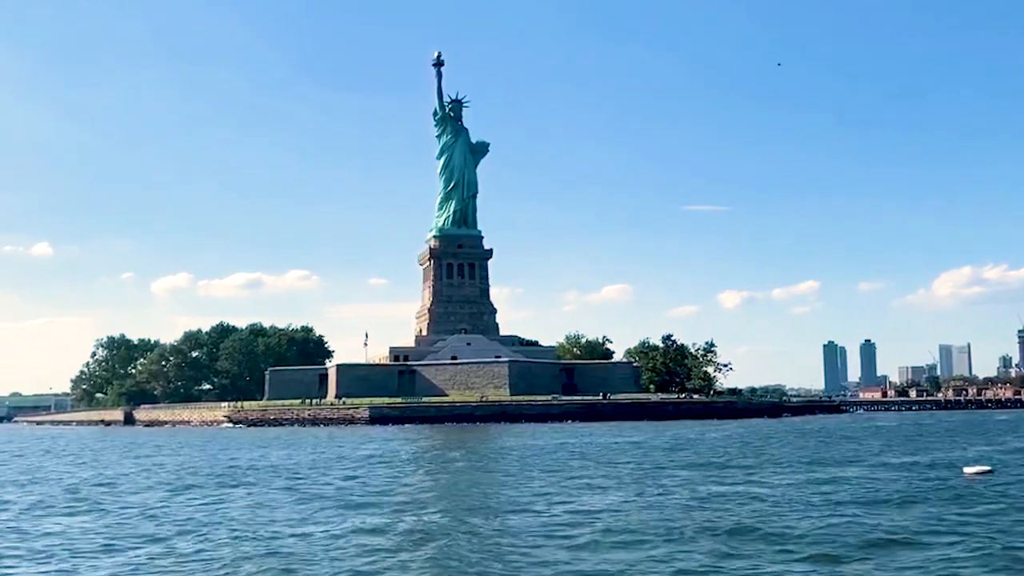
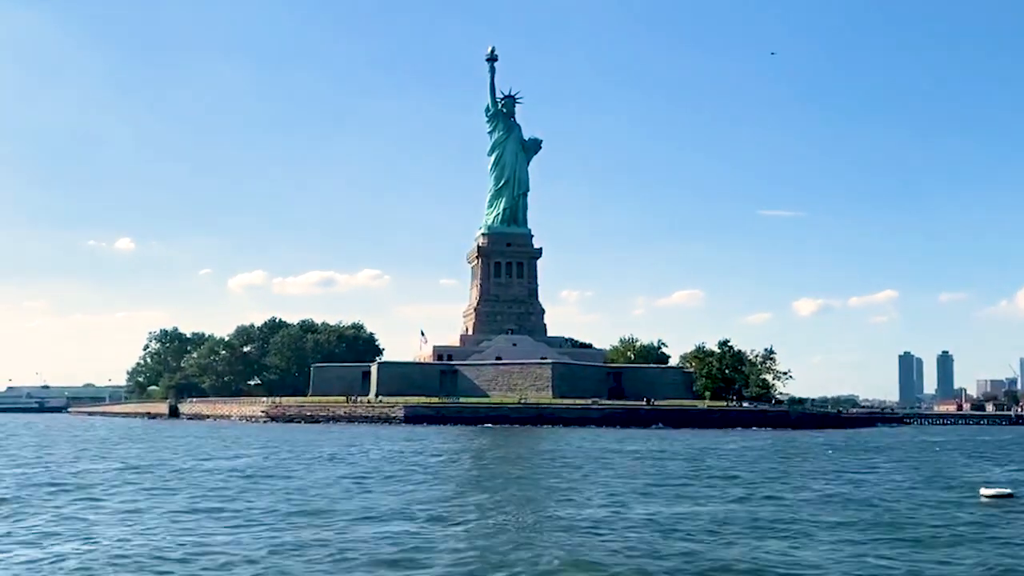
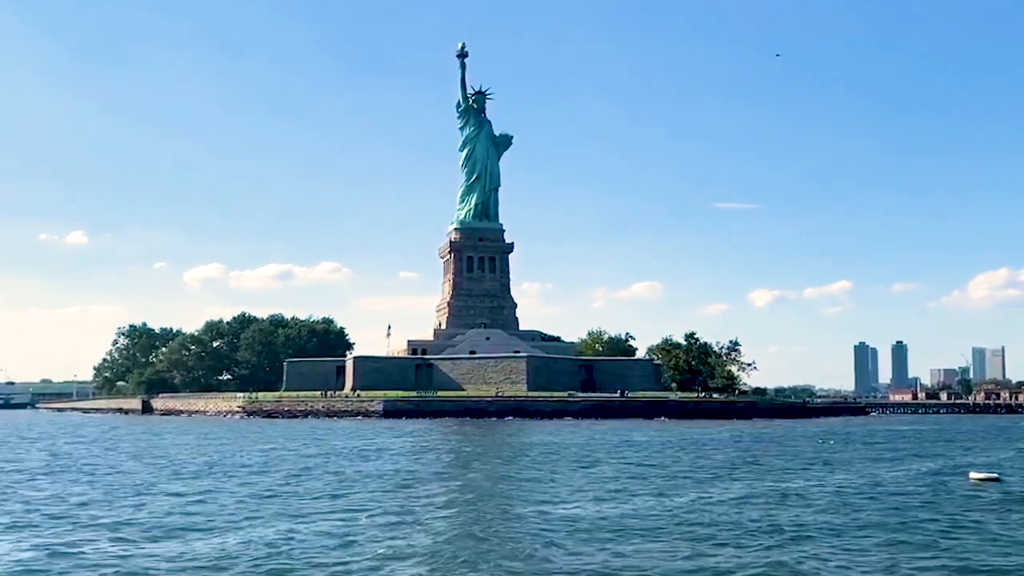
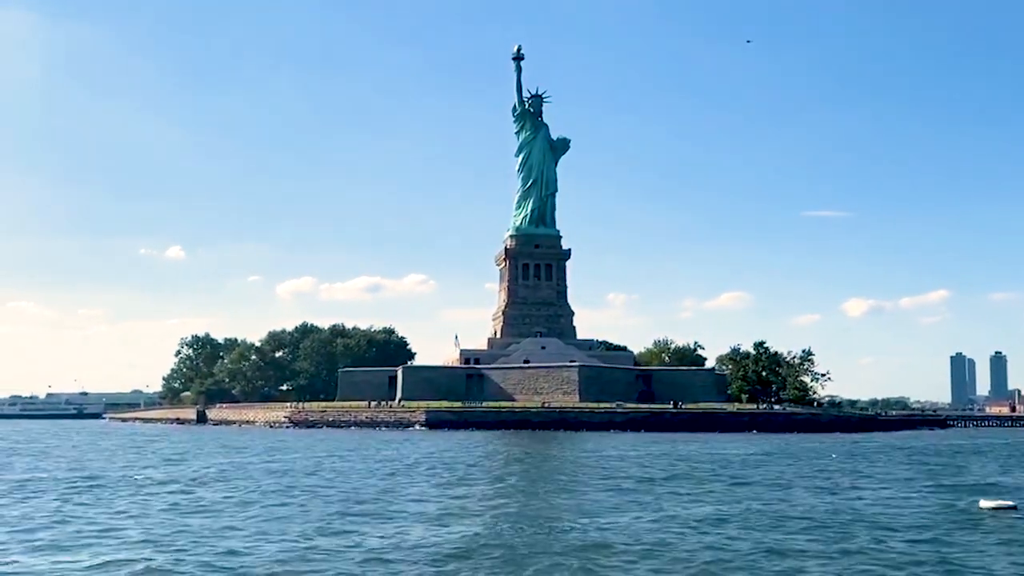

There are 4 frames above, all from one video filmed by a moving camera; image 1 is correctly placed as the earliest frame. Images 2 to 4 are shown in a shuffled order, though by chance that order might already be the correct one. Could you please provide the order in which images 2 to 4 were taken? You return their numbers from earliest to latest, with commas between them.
3, 2, 4
